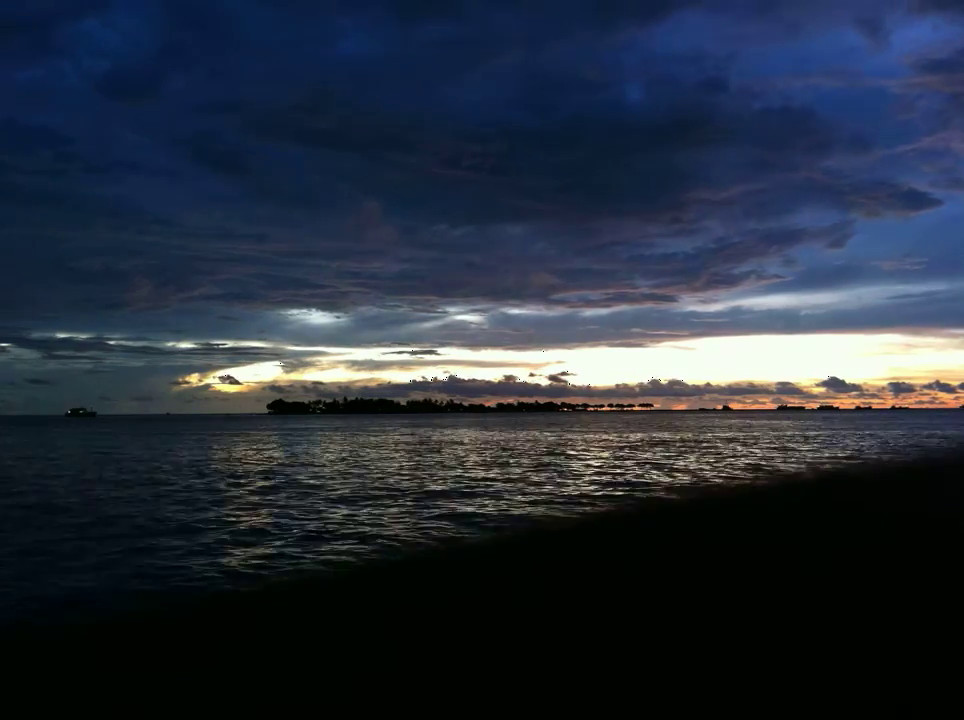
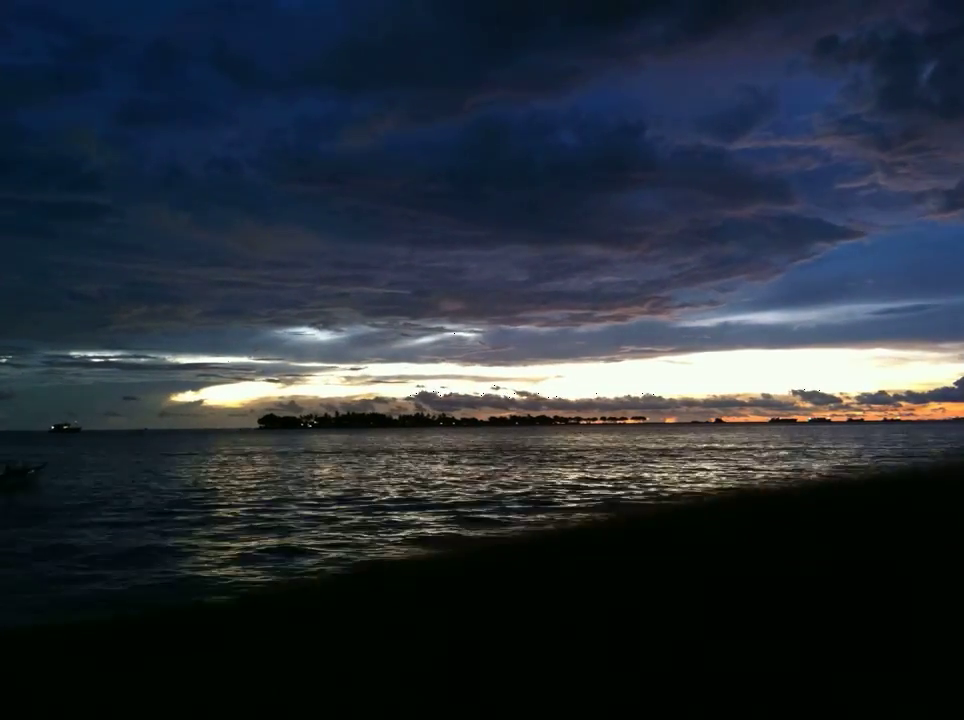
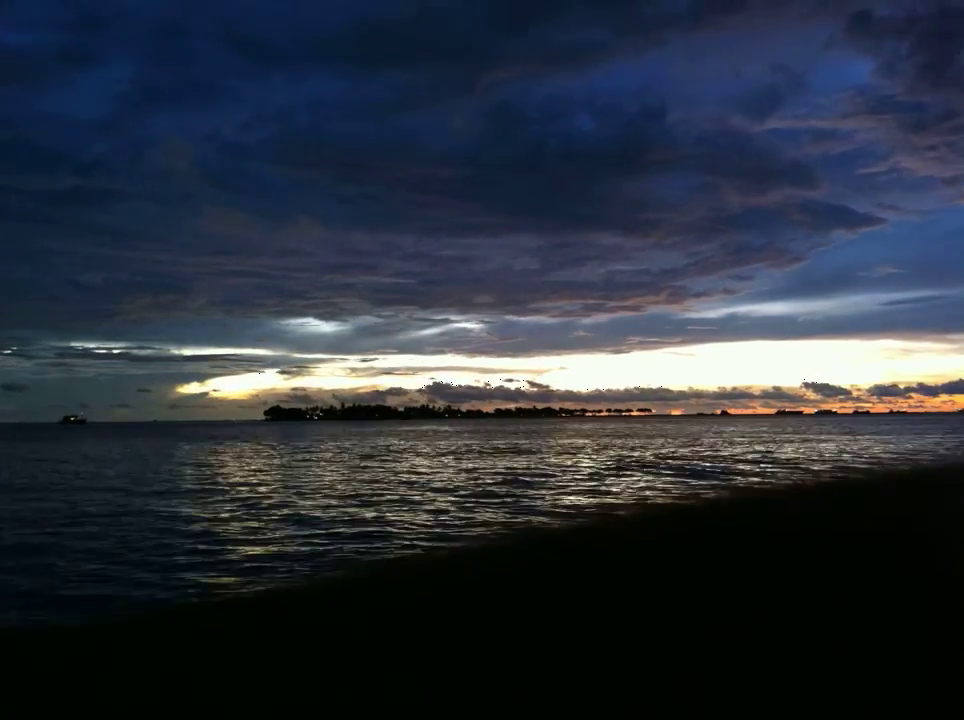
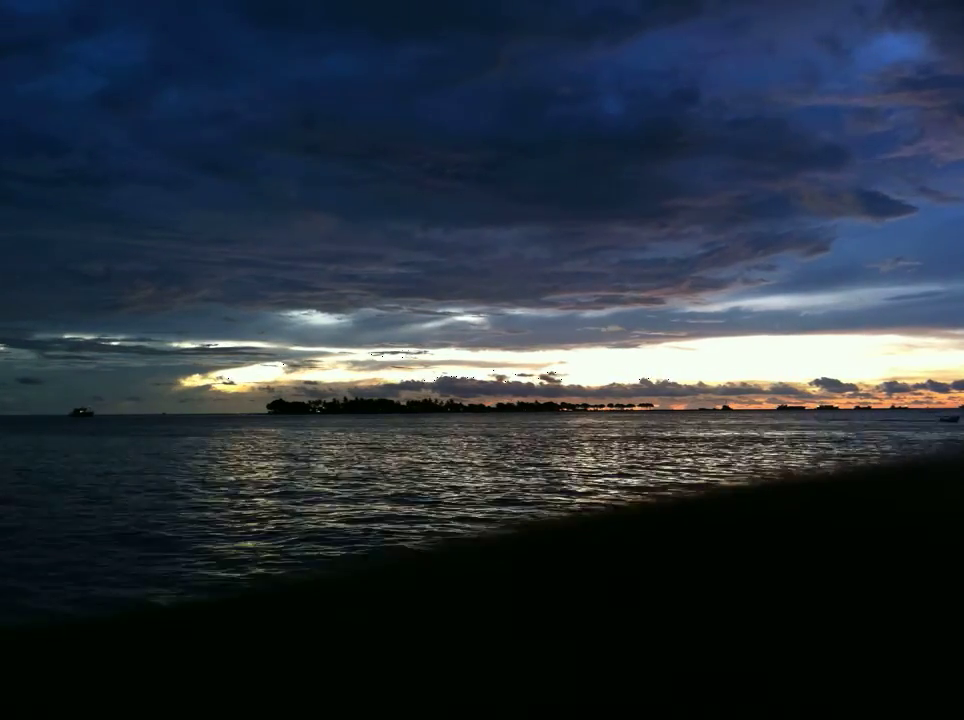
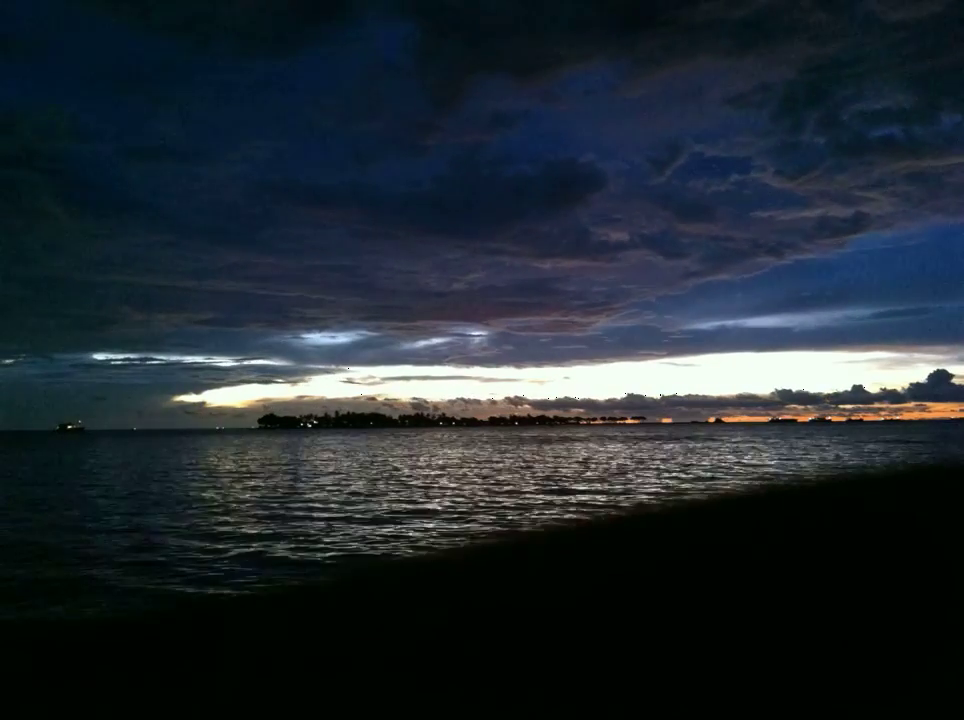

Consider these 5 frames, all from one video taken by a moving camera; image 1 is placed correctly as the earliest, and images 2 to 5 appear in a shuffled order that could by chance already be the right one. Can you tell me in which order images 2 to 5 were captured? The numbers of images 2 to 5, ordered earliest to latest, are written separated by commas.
4, 3, 2, 5
